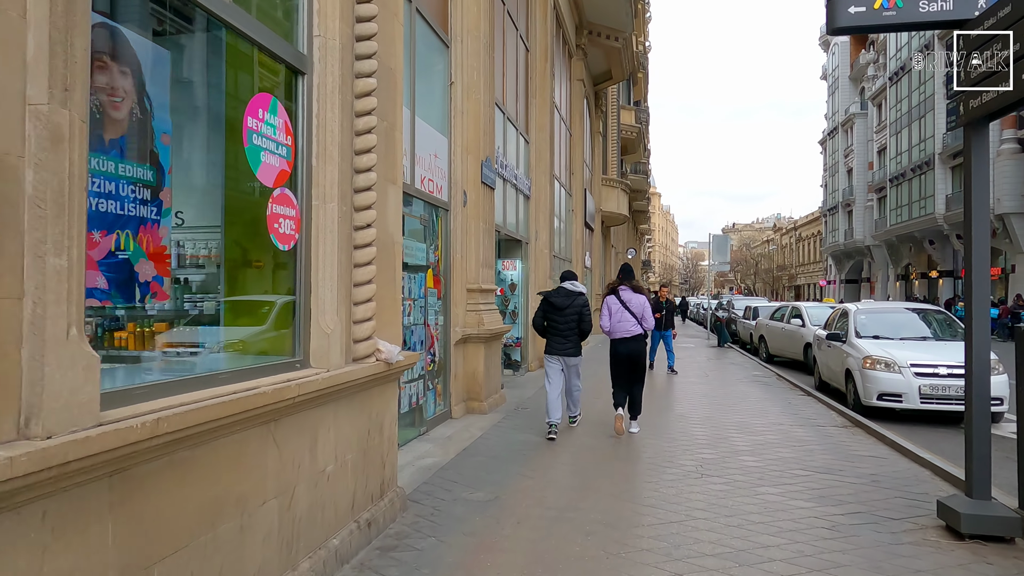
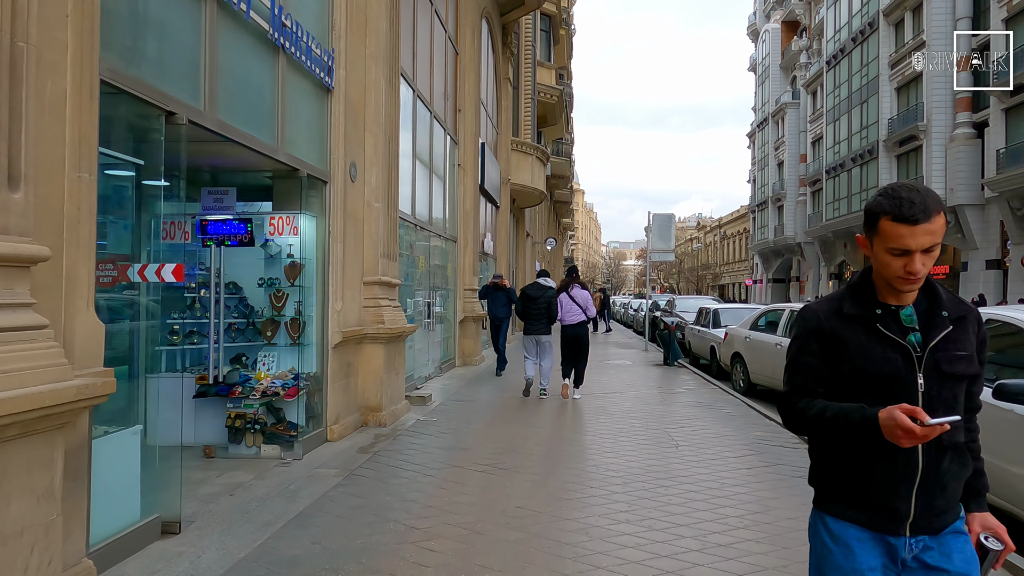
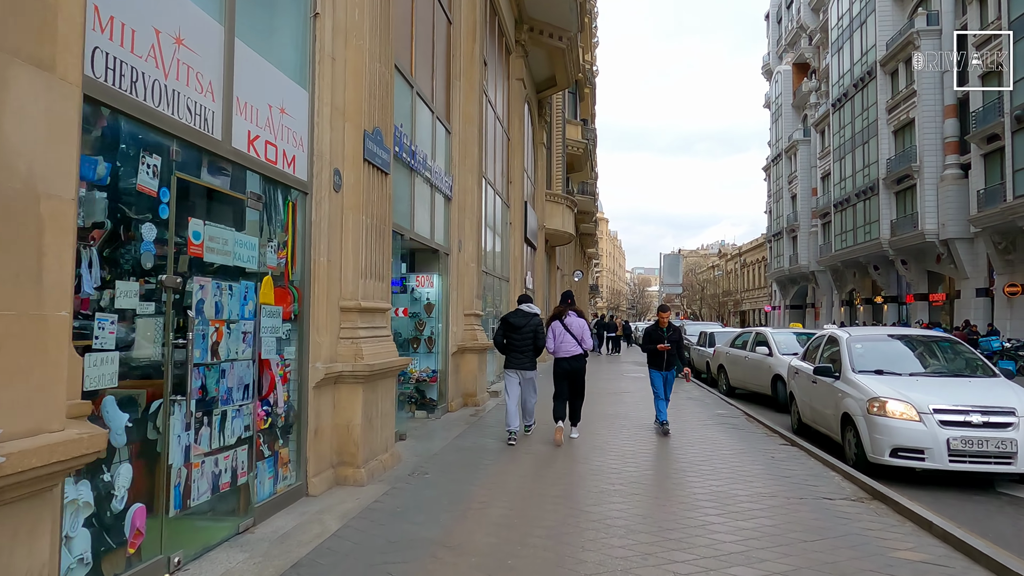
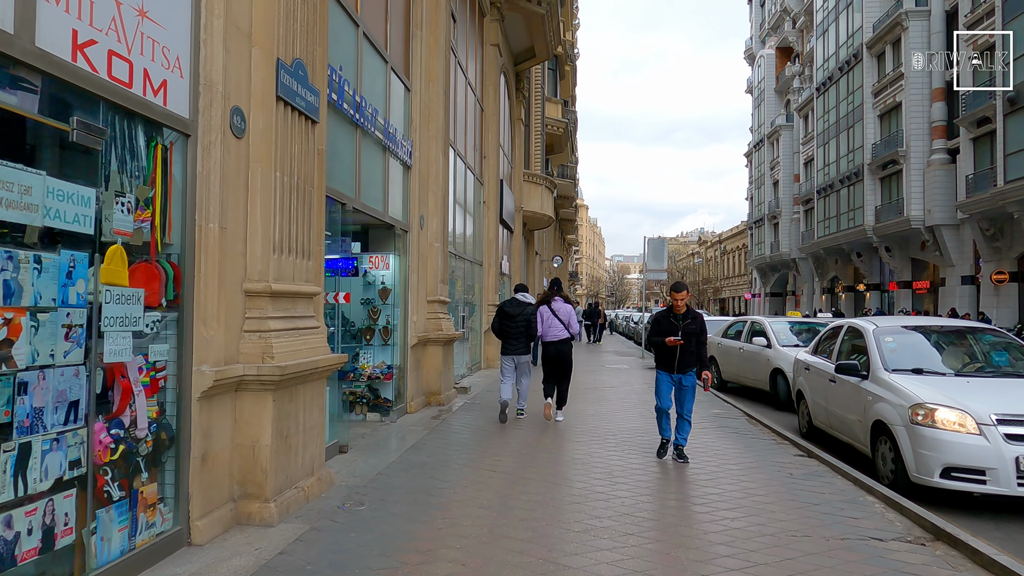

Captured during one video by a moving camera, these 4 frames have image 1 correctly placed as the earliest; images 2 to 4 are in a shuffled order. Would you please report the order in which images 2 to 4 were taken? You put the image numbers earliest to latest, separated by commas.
3, 4, 2
